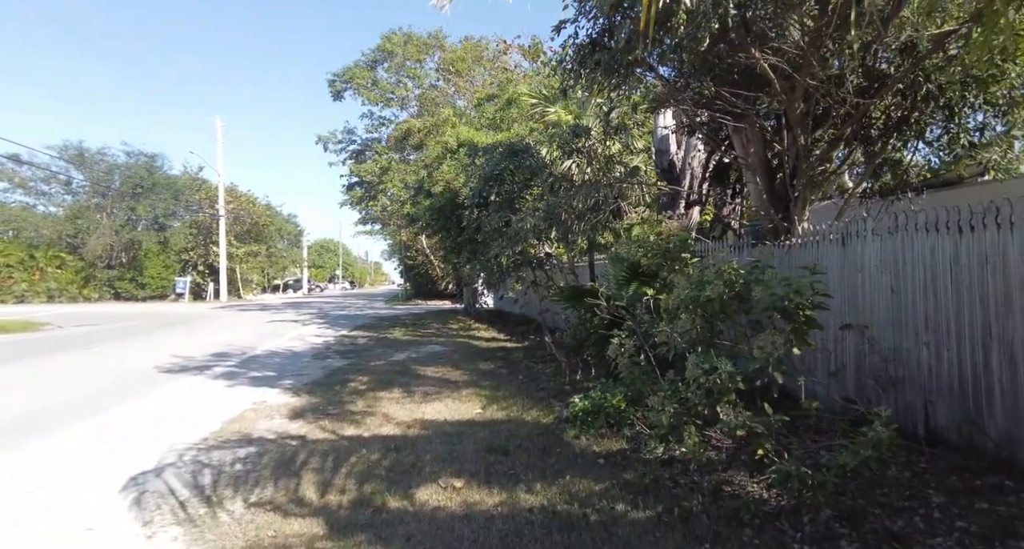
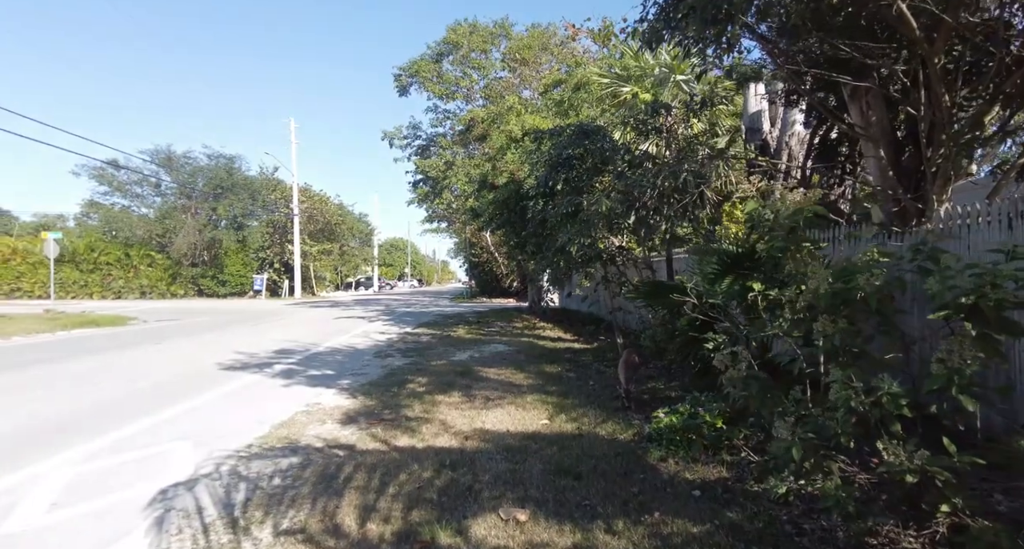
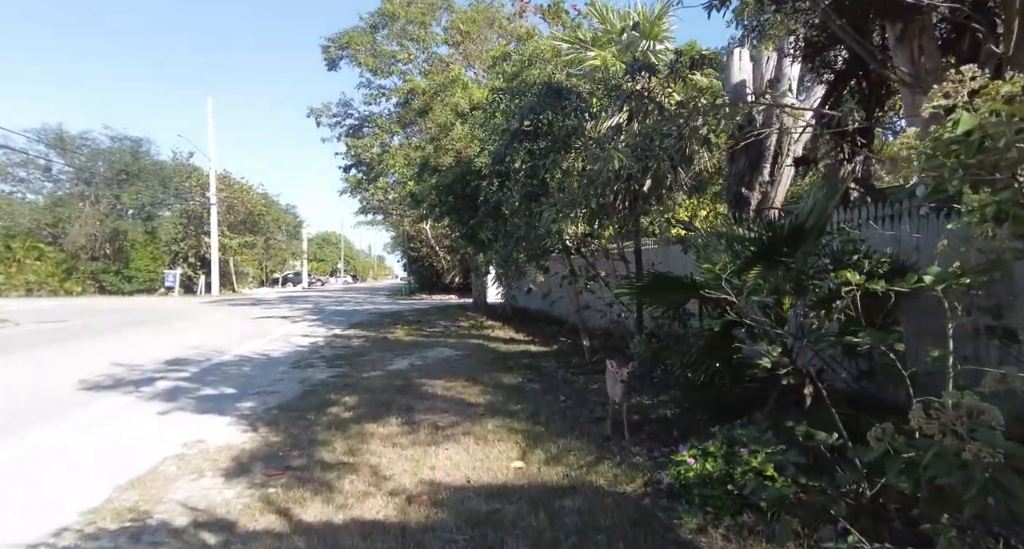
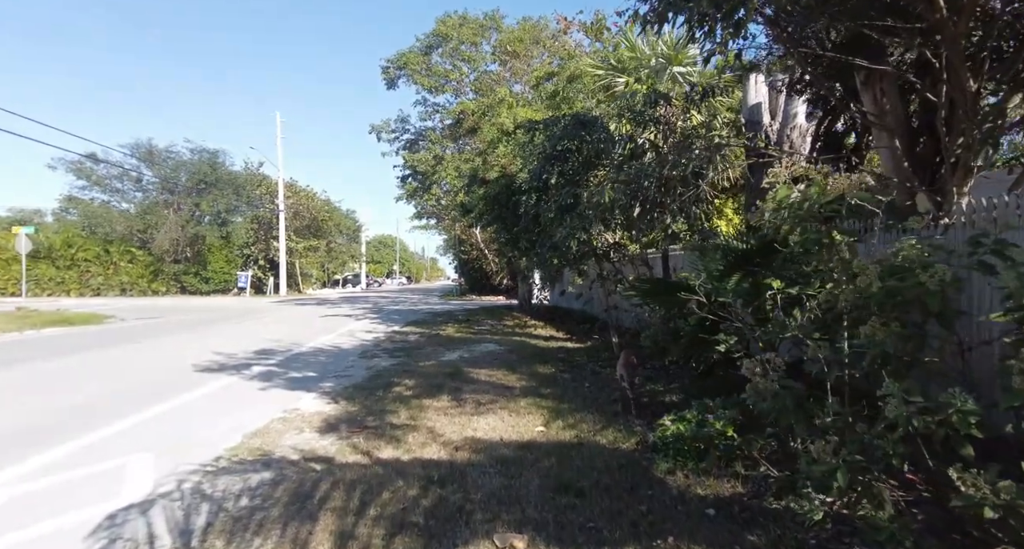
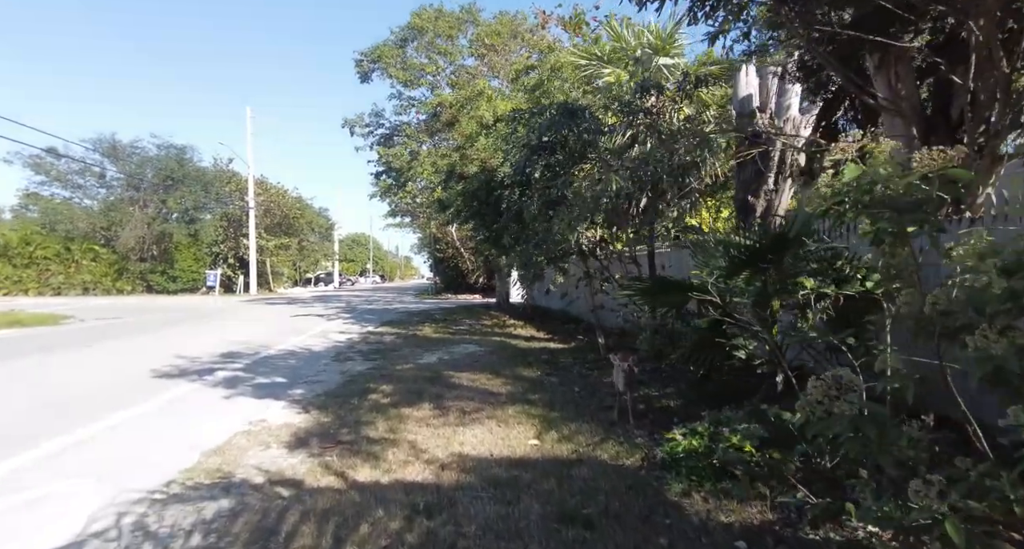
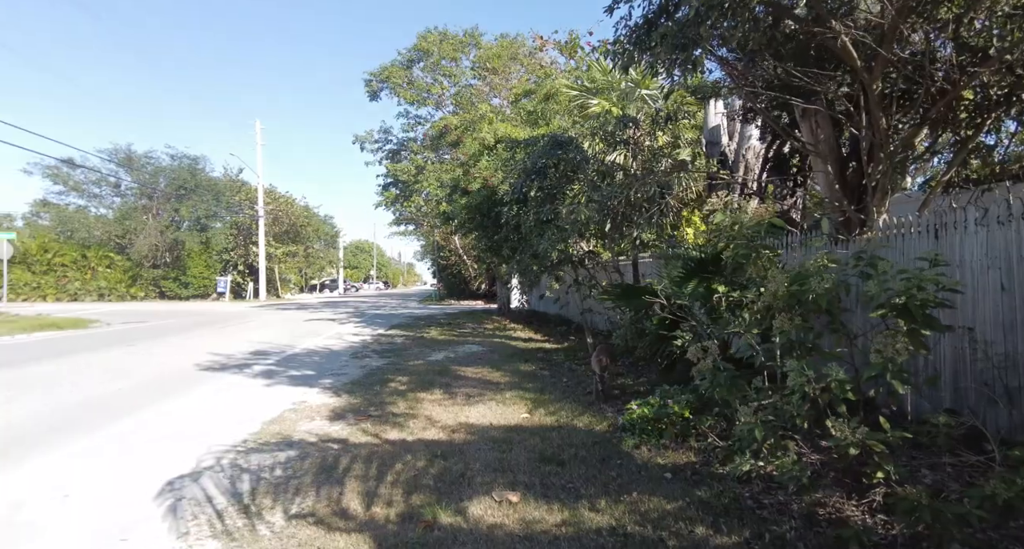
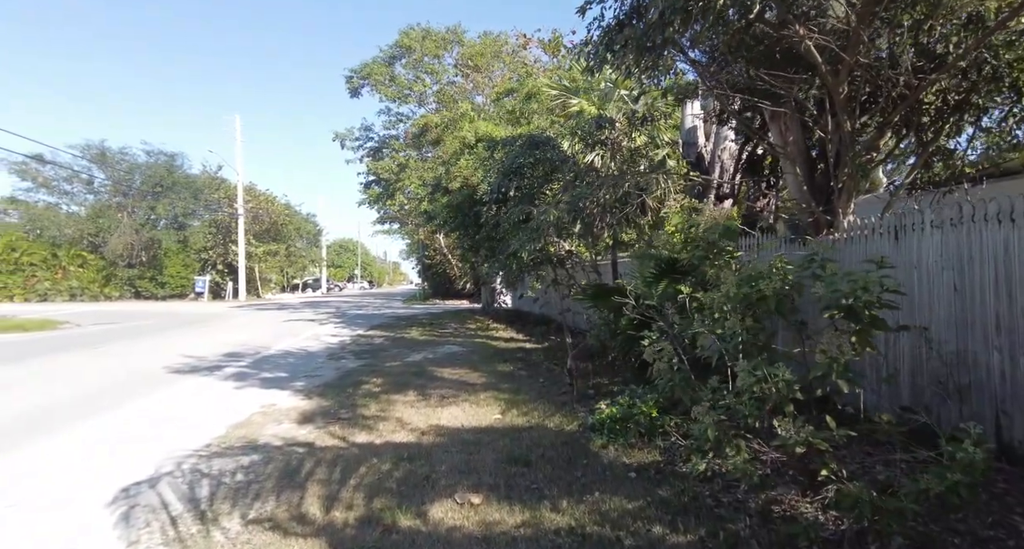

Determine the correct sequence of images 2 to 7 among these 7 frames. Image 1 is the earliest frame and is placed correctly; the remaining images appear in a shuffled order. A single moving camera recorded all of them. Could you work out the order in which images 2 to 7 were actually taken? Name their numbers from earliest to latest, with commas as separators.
7, 6, 2, 4, 5, 3
